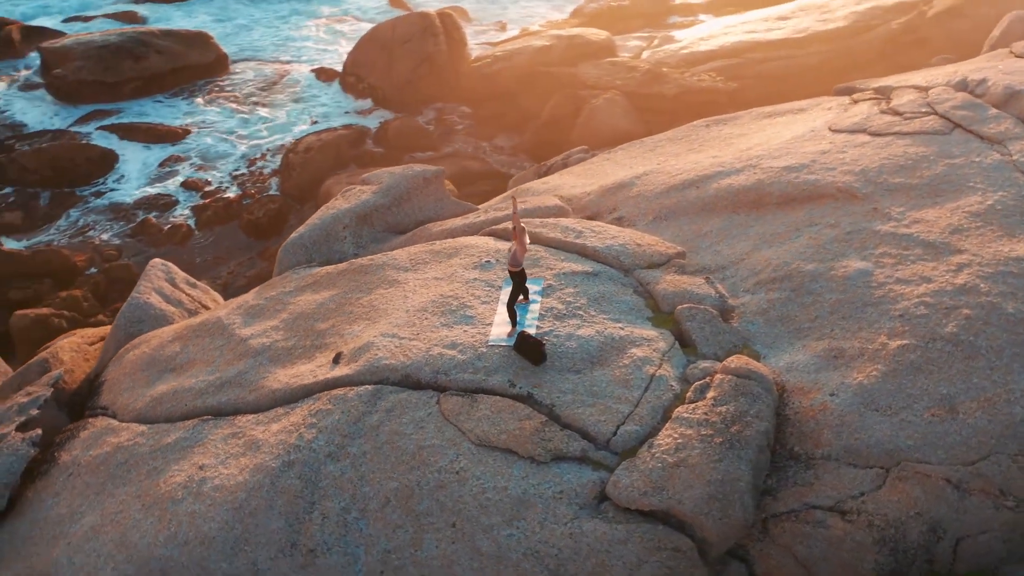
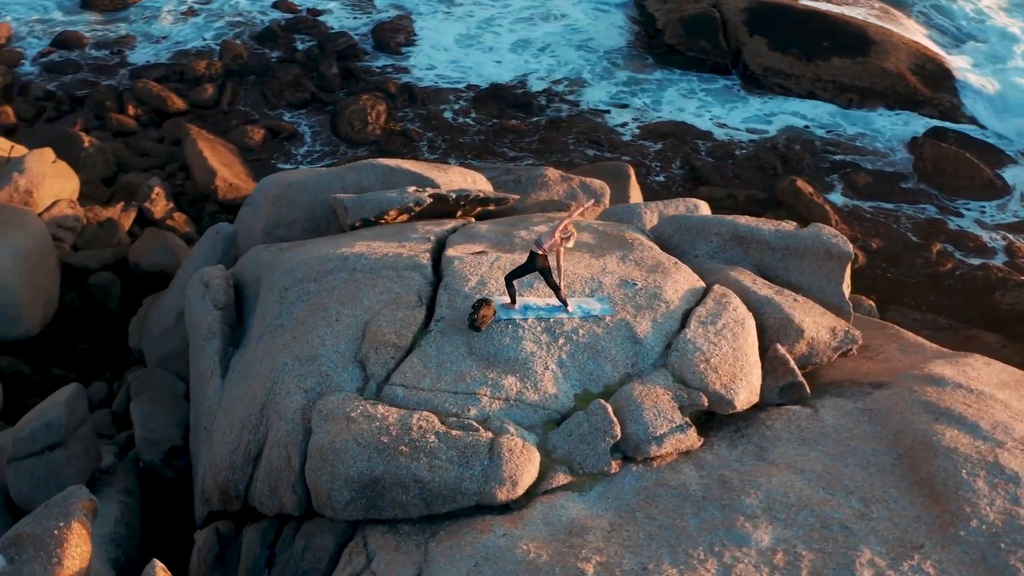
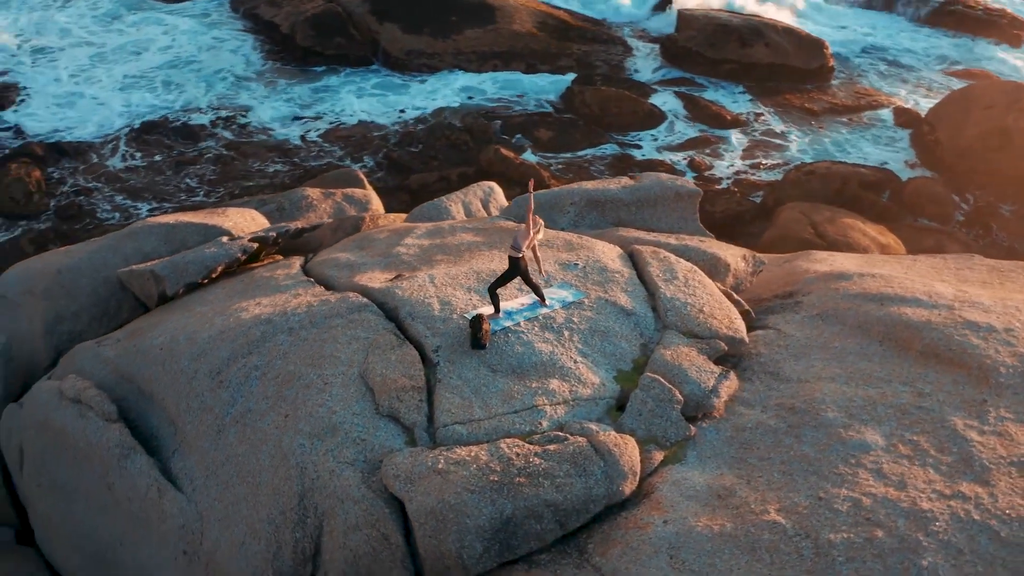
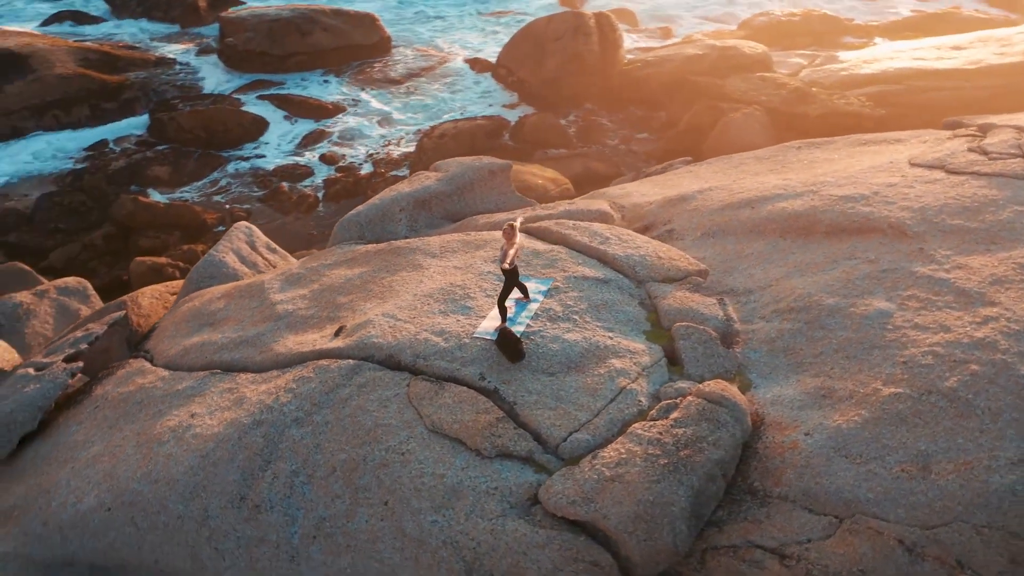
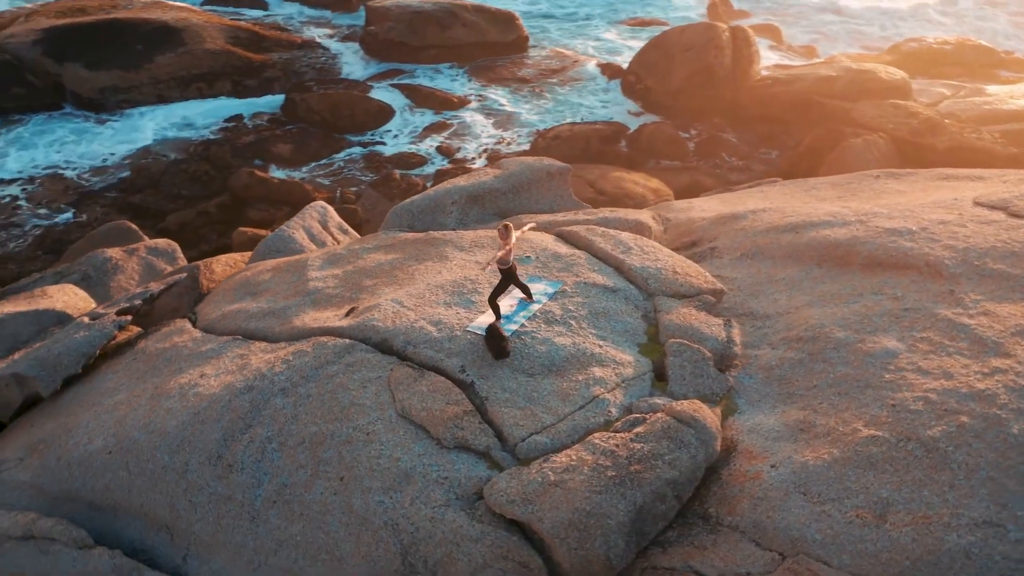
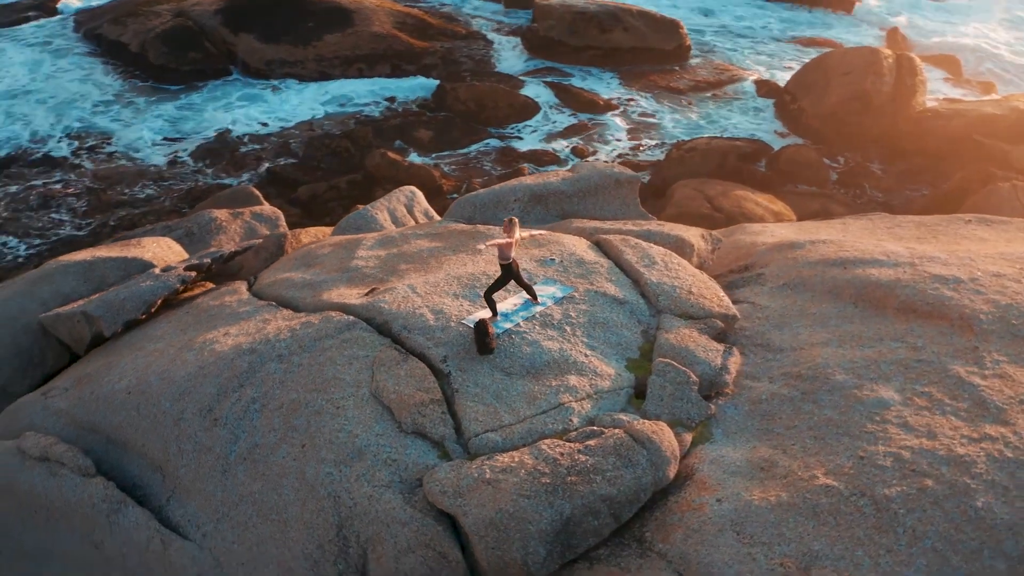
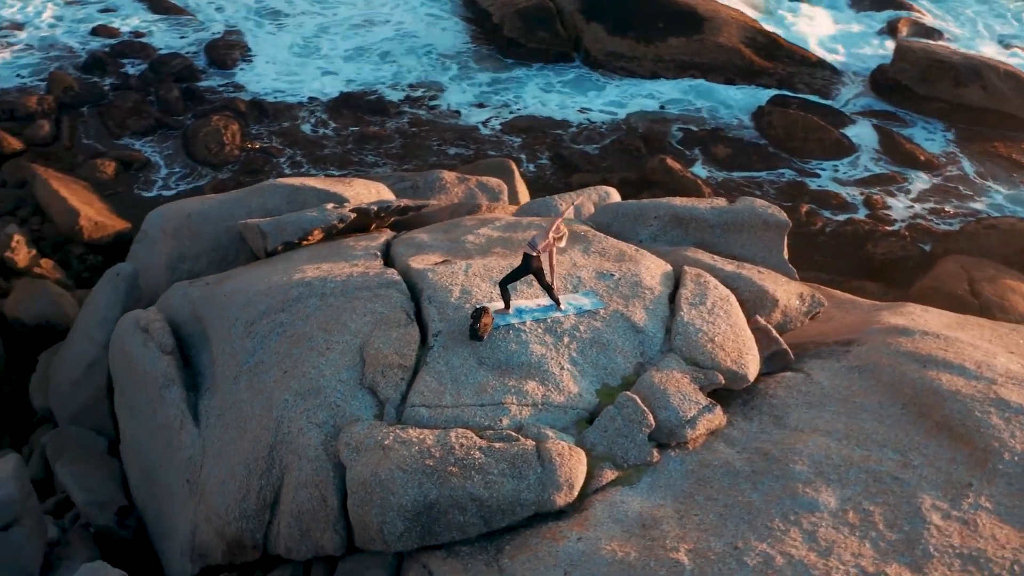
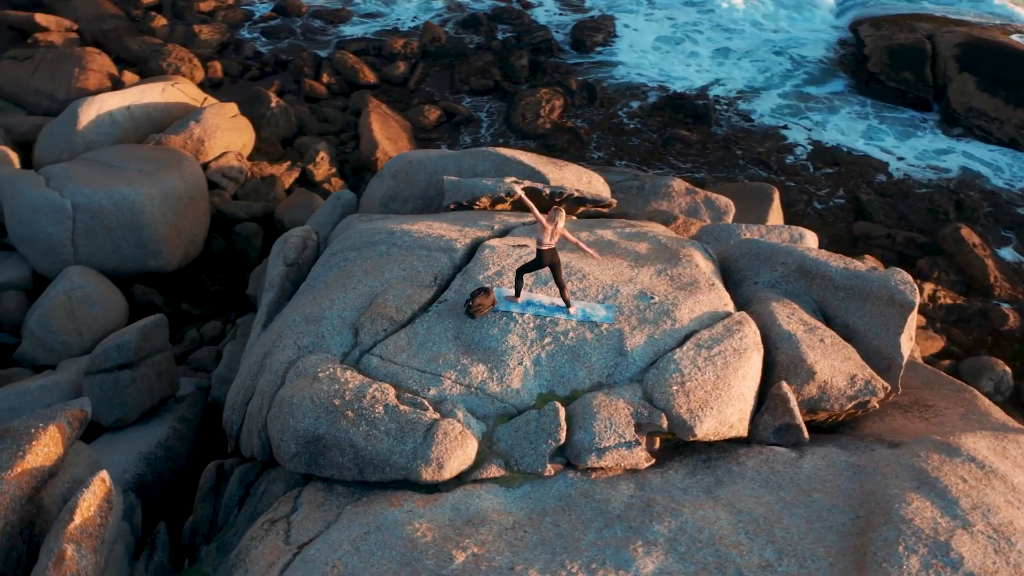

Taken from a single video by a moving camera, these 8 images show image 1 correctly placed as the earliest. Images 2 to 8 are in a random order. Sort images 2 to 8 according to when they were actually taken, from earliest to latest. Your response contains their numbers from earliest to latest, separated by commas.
4, 5, 6, 3, 7, 2, 8
